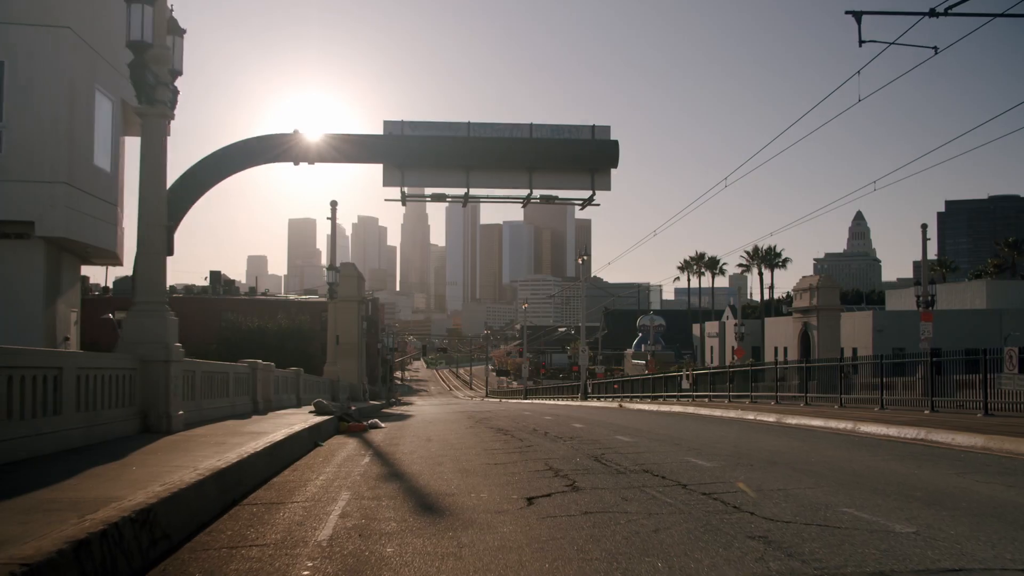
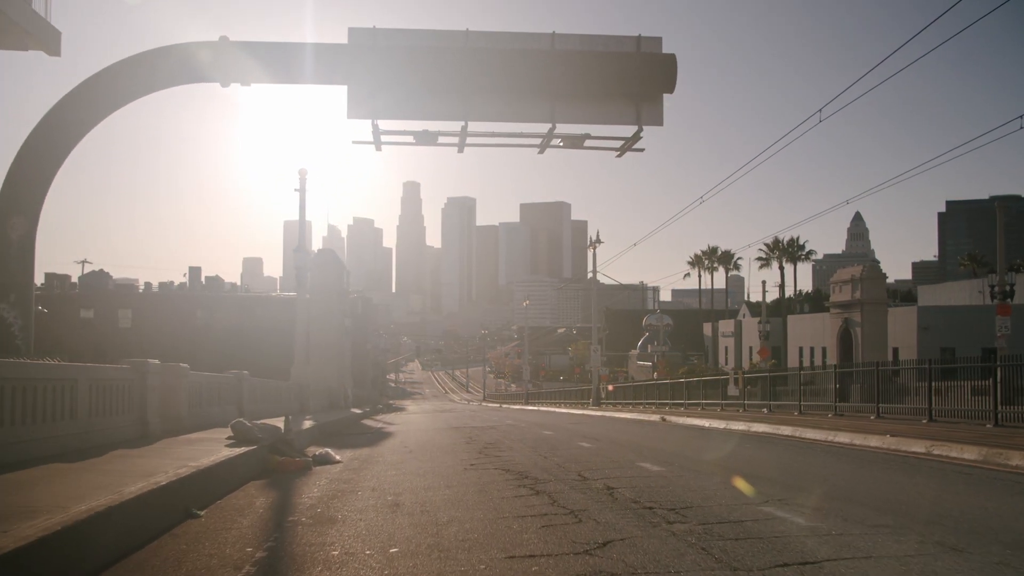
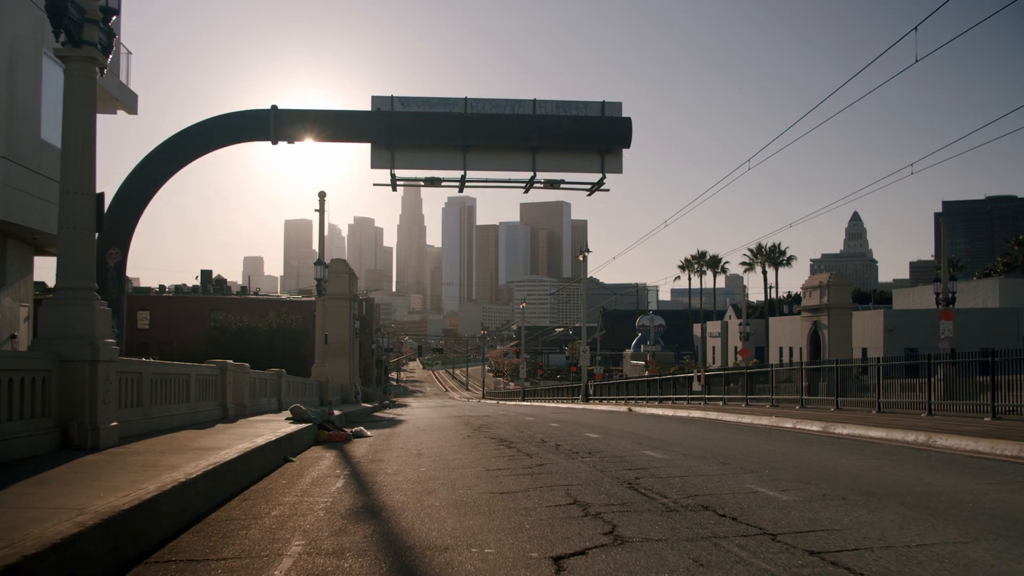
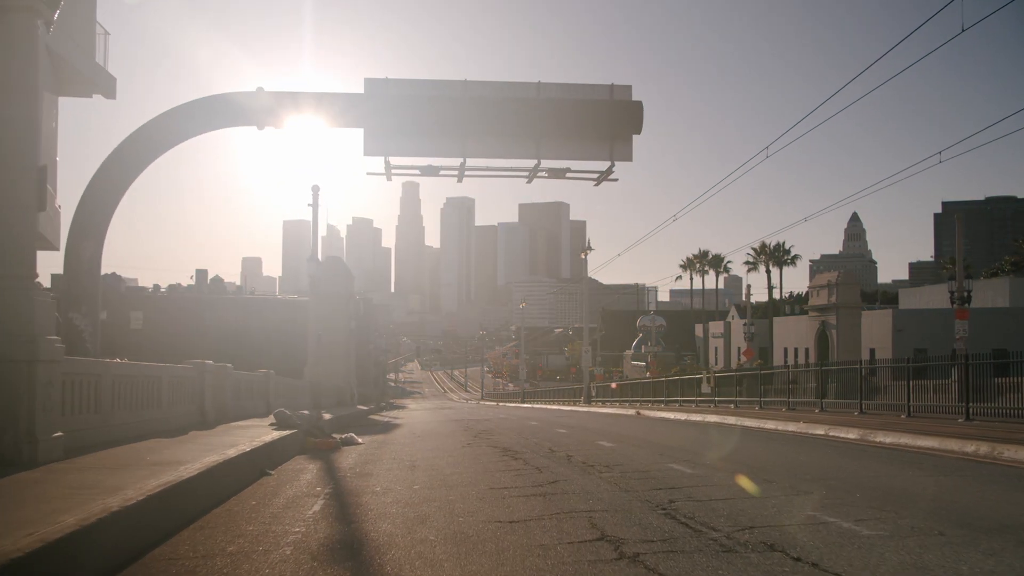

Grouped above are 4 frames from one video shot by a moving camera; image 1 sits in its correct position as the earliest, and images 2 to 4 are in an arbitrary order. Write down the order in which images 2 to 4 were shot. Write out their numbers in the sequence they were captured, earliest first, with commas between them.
3, 4, 2
